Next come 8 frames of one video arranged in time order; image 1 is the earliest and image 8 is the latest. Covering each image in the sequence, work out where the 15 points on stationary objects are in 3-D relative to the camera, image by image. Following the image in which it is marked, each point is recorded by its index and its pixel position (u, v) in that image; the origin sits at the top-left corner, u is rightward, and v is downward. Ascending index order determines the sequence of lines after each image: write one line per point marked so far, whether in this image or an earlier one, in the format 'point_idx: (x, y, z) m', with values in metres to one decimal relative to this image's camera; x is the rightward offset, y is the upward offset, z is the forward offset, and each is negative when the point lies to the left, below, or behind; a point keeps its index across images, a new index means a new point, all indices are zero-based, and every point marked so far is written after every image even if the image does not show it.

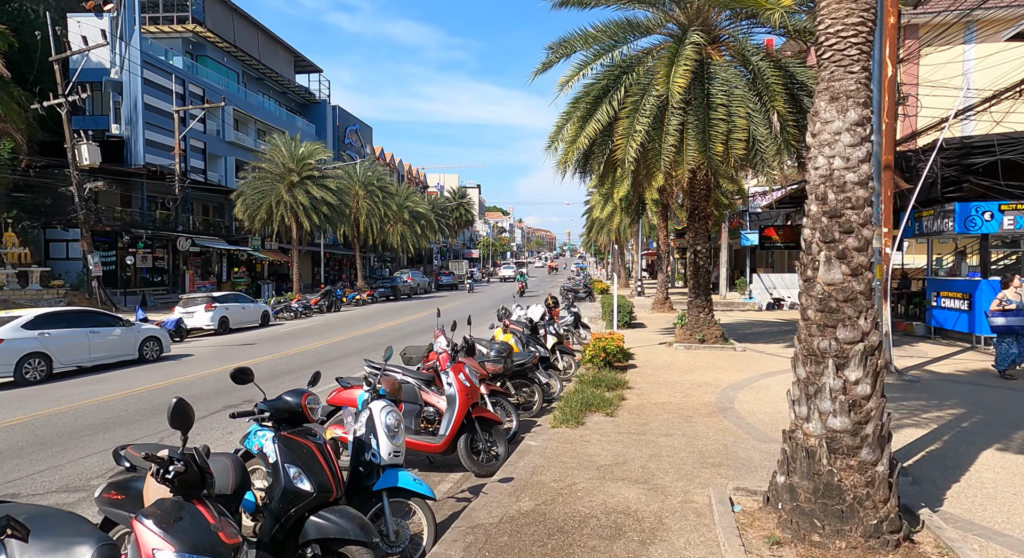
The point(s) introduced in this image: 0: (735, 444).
0: (+2.1, -1.6, +6.1) m
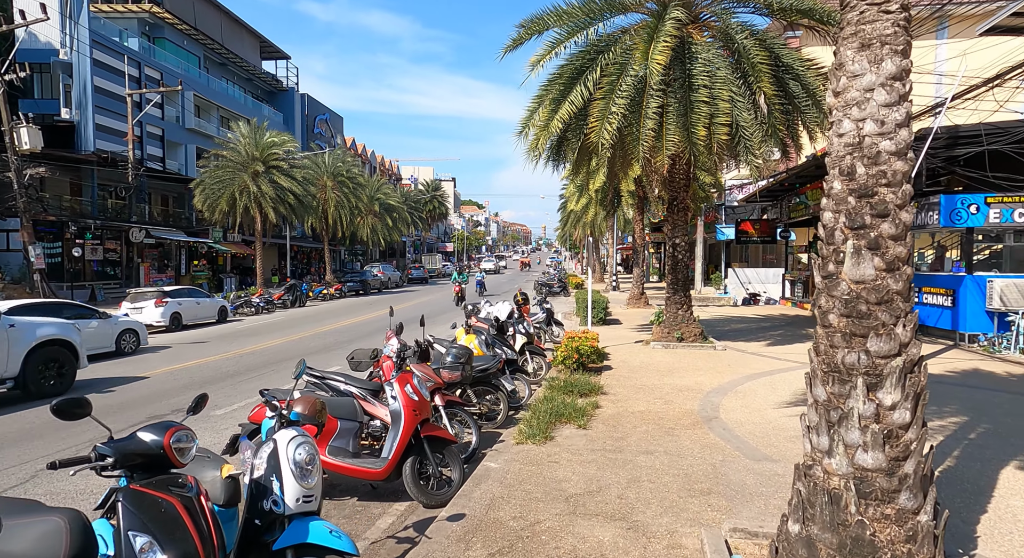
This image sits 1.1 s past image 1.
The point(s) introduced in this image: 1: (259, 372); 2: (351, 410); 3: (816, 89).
0: (+1.8, -1.5, +5.3) m
1: (-3.5, -1.3, +8.8) m
2: (-1.2, -0.9, +4.6) m
3: (+5.4, +3.4, +11.5) m
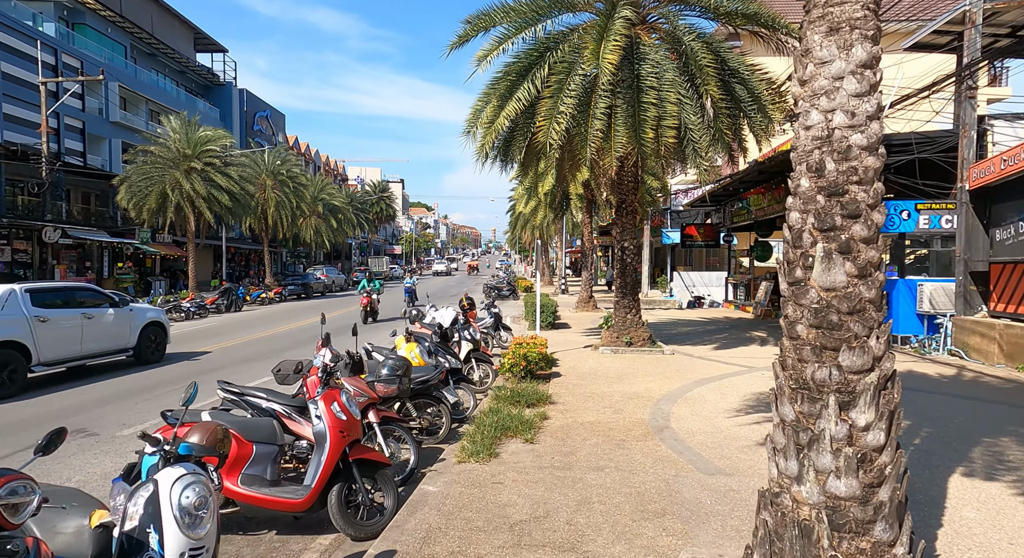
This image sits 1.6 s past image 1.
0: (+1.3, -1.6, +5.0) m
1: (-4.2, -1.3, +8.1) m
2: (-1.5, -1.0, +4.1) m
3: (+4.5, +3.3, +11.5) m
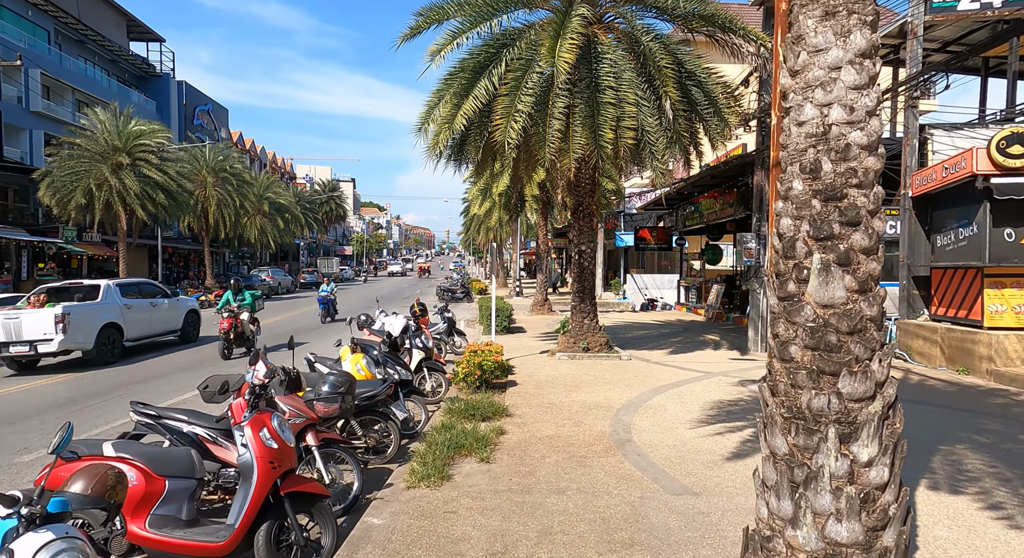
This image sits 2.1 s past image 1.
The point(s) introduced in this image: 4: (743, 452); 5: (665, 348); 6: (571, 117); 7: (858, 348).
0: (+1.0, -1.6, +4.7) m
1: (-4.8, -1.4, +7.4) m
2: (-1.8, -1.0, +3.6) m
3: (+3.7, +3.3, +11.4) m
4: (+2.3, -1.7, +6.3) m
5: (+3.4, -1.5, +14.4) m
6: (+1.0, +2.7, +10.6) m
7: (+1.3, -0.3, +2.4) m
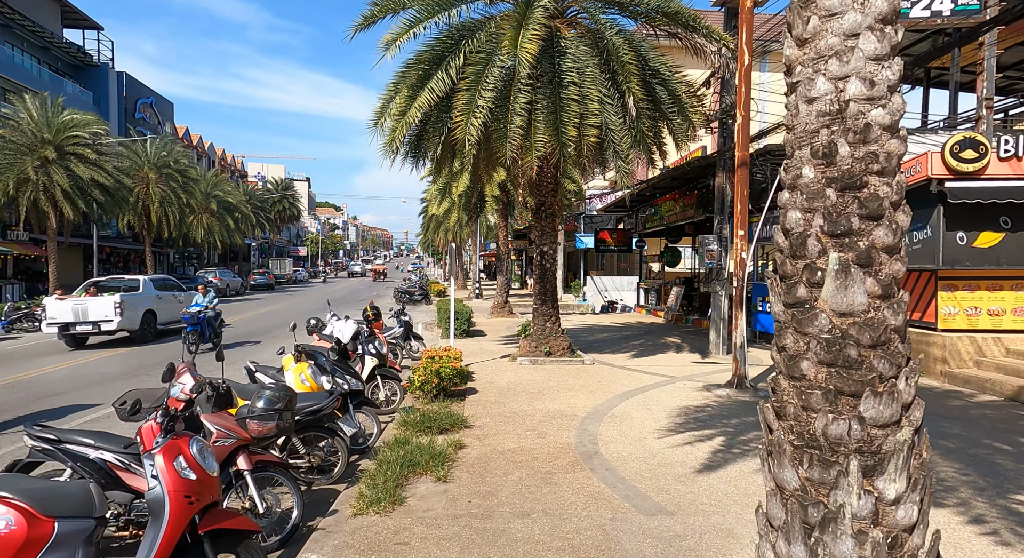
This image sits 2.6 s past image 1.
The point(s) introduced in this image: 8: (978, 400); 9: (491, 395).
0: (+0.7, -1.7, +4.3) m
1: (-5.2, -1.4, +6.6) m
2: (-2.0, -1.0, +3.0) m
3: (+3.0, +3.2, +11.2) m
4: (+1.9, -1.7, +6.0) m
5: (+2.5, -1.6, +14.1) m
6: (+0.3, +2.6, +10.2) m
7: (+1.2, -0.3, +2.0) m
8: (+7.0, -1.8, +9.7) m
9: (-0.3, -1.6, +8.6) m
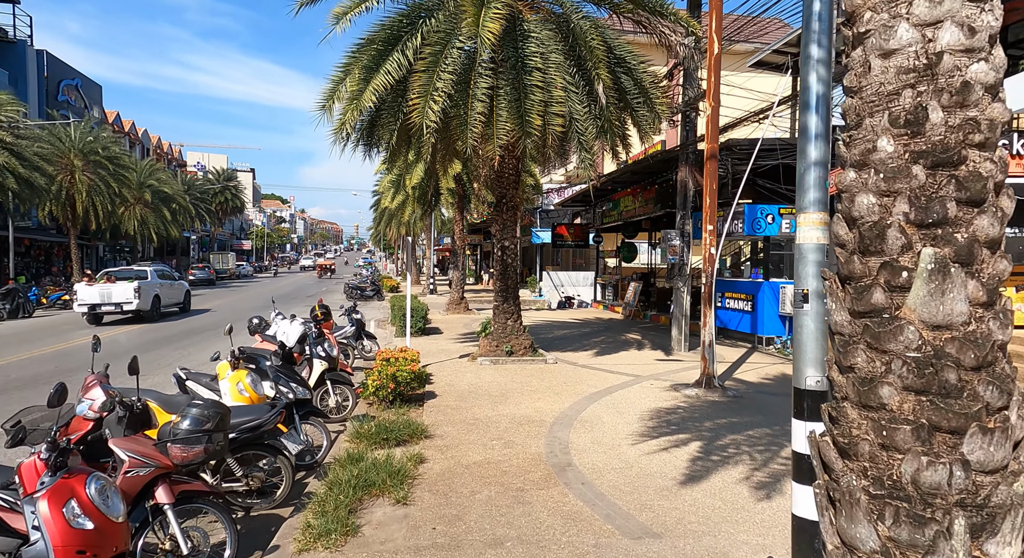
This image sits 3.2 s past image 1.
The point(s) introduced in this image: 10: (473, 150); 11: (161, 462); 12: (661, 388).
0: (+0.5, -1.6, +3.8) m
1: (-5.5, -1.4, +5.7) m
2: (-2.1, -1.0, +2.3) m
3: (+2.3, +3.3, +10.8) m
4: (+1.6, -1.7, +5.6) m
5: (+1.6, -1.5, +13.7) m
6: (-0.3, +2.7, +9.6) m
7: (+1.2, -0.3, +1.6) m
8: (+6.4, -1.8, +9.6) m
9: (-0.8, -1.5, +8.1) m
10: (-0.6, +2.0, +9.9) m
11: (-1.9, -1.0, +3.4) m
12: (+2.2, -1.6, +9.4) m
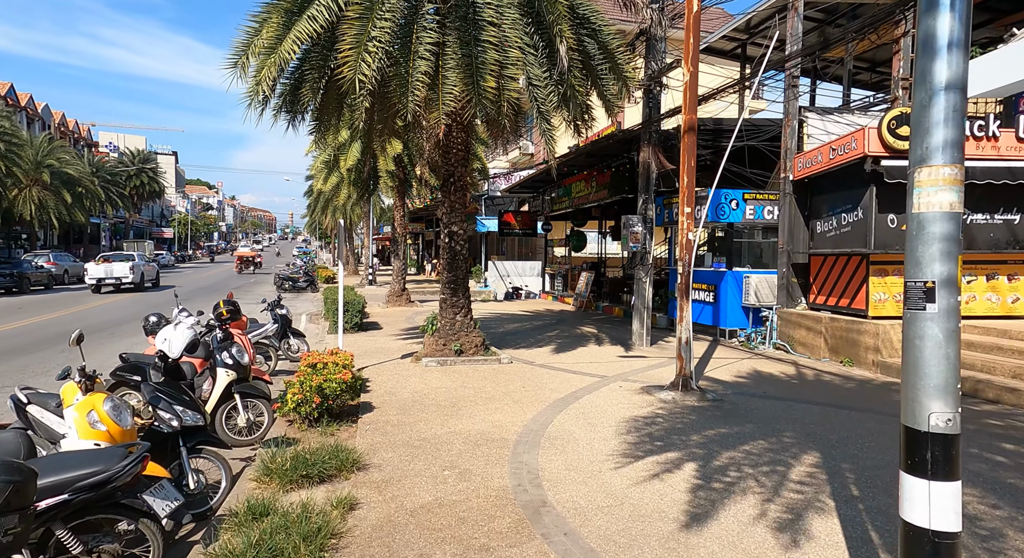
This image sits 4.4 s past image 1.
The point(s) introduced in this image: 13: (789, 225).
0: (+0.4, -1.6, +2.6) m
1: (-5.8, -1.3, +3.9) m
2: (-2.0, -1.0, +0.9) m
3: (+1.5, +3.4, +9.7) m
4: (+1.3, -1.6, +4.5) m
5: (+0.6, -1.3, +12.6) m
6: (-0.9, +2.8, +8.2) m
7: (+1.2, -0.2, +0.4) m
8: (+5.8, -1.6, +8.9) m
9: (-1.3, -1.4, +6.7) m
10: (-1.3, +2.1, +8.5) m
11: (-1.9, -0.9, +1.9) m
12: (+1.6, -1.5, +8.3) m
13: (+5.7, +1.1, +13.1) m
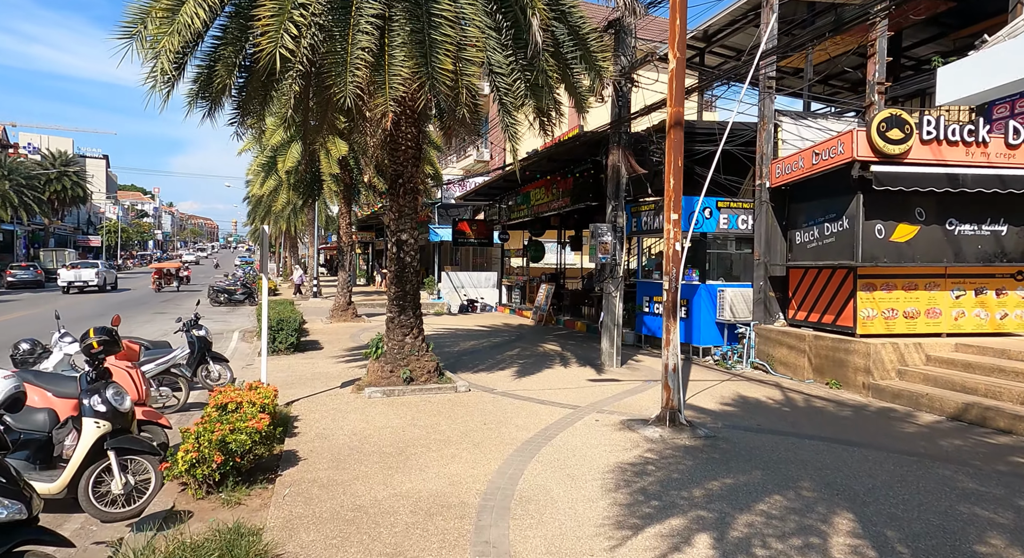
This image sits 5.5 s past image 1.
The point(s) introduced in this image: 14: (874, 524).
0: (+0.4, -1.7, +1.4) m
1: (-5.9, -1.4, +2.2) m
2: (-1.9, -1.1, -0.5) m
3: (+1.0, +3.2, +8.5) m
4: (+1.1, -1.8, +3.3) m
5: (-0.1, -1.5, +11.3) m
6: (-1.3, +2.6, +6.9) m
7: (+1.4, -0.3, -0.8) m
8: (+5.3, -1.8, +8.0) m
9: (-1.6, -1.6, +5.3) m
10: (-1.7, +1.9, +7.1) m
11: (-1.9, -1.0, +0.5) m
12: (+1.1, -1.6, +7.1) m
13: (+4.8, +0.8, +12.2) m
14: (+2.7, -1.8, +4.6) m
